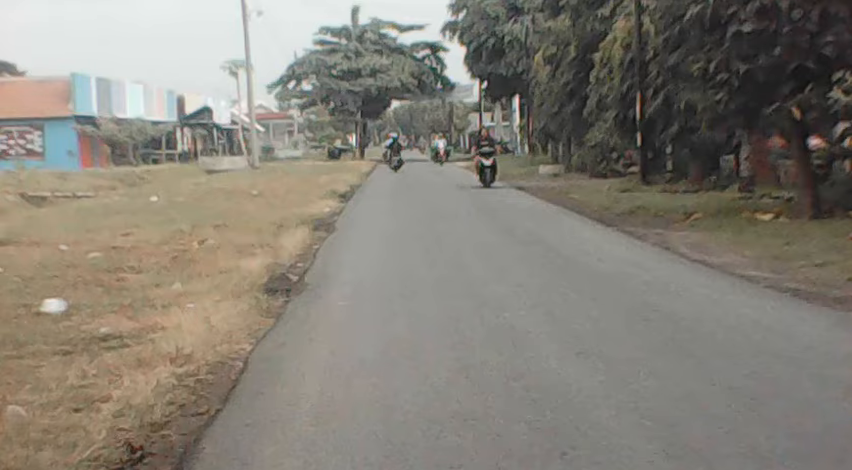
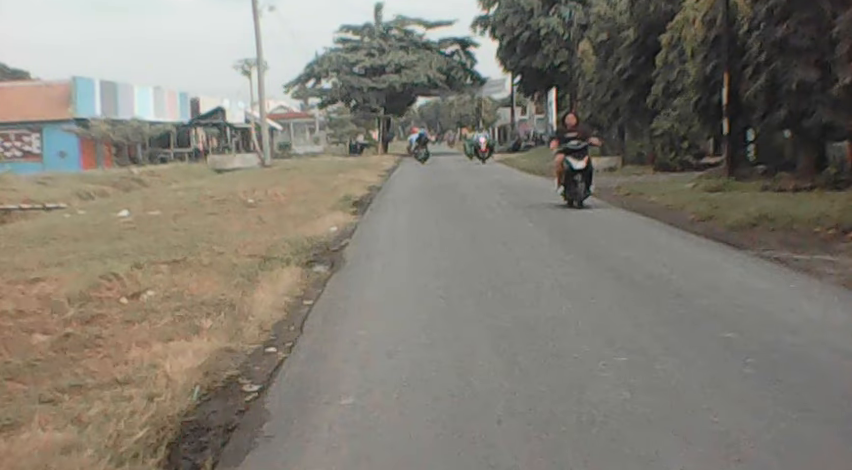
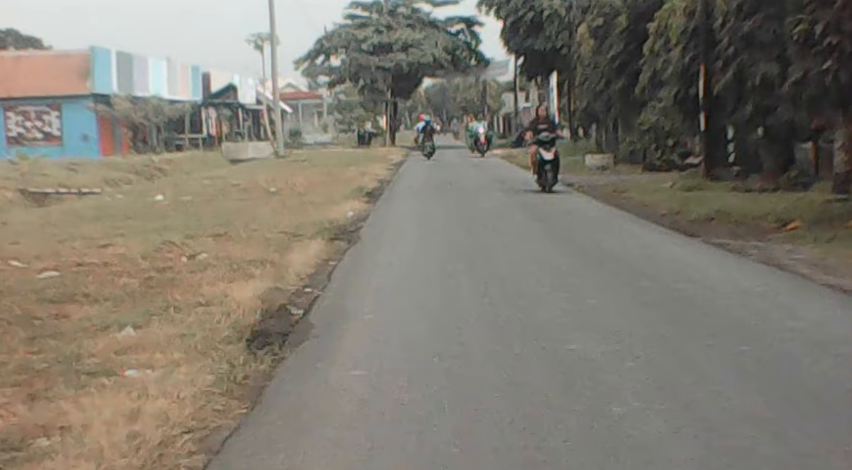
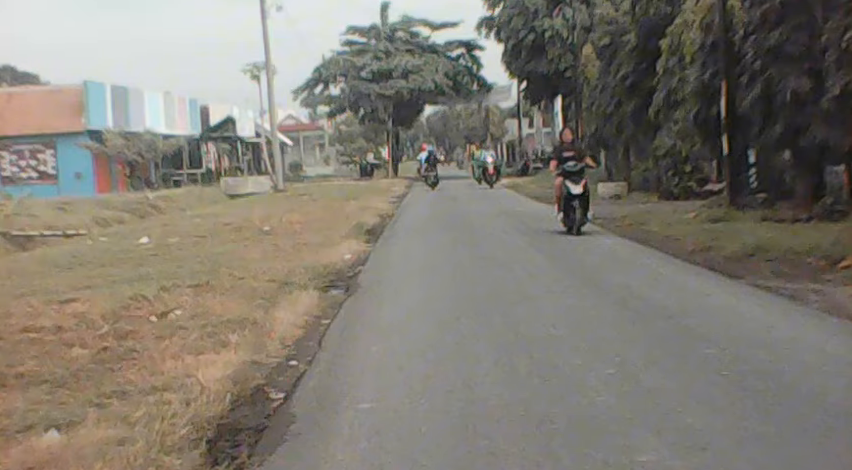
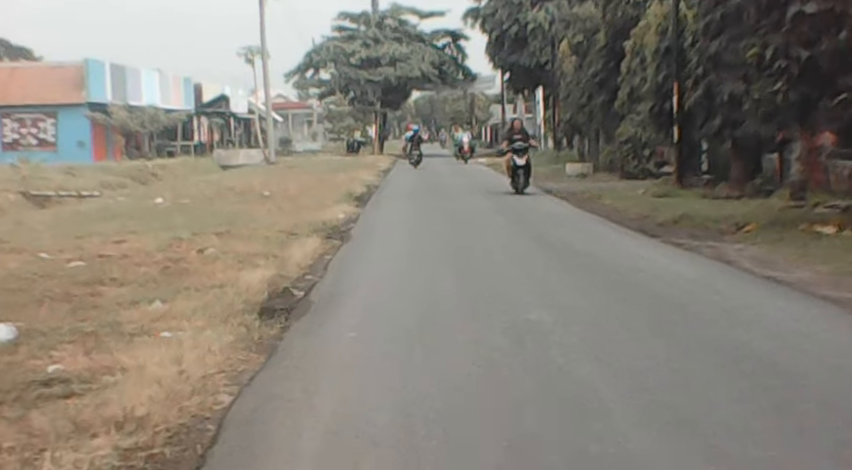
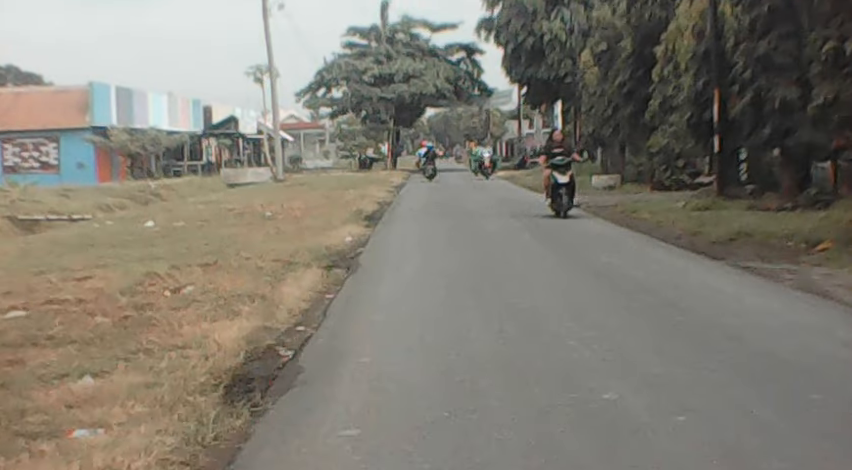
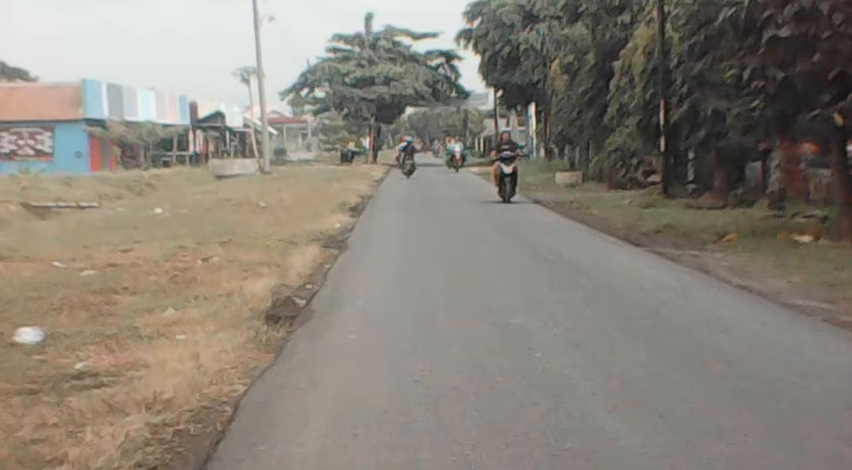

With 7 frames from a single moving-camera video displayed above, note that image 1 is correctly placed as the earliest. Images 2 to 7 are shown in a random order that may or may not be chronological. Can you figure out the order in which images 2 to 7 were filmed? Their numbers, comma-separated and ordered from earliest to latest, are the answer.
7, 5, 3, 6, 4, 2
